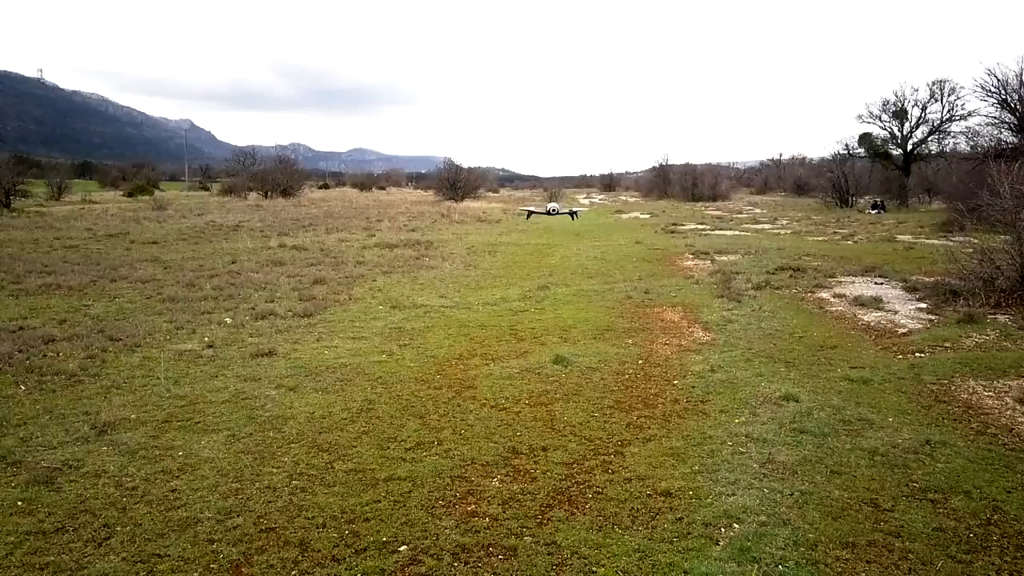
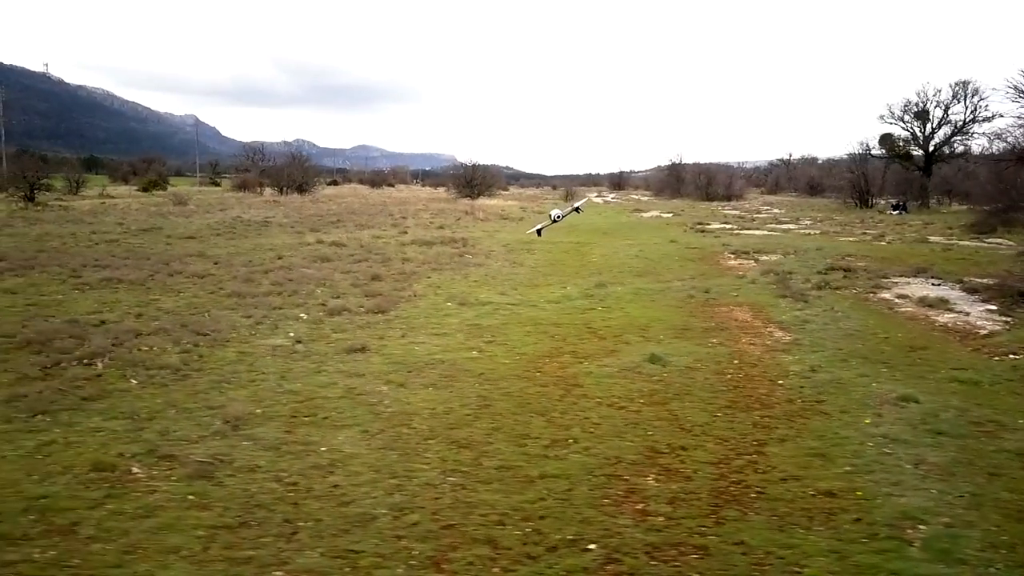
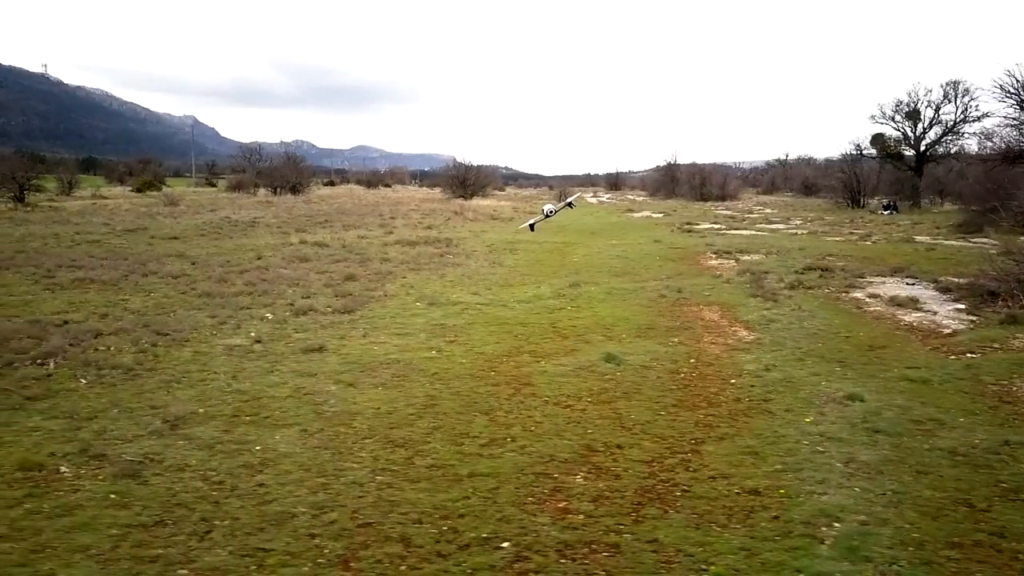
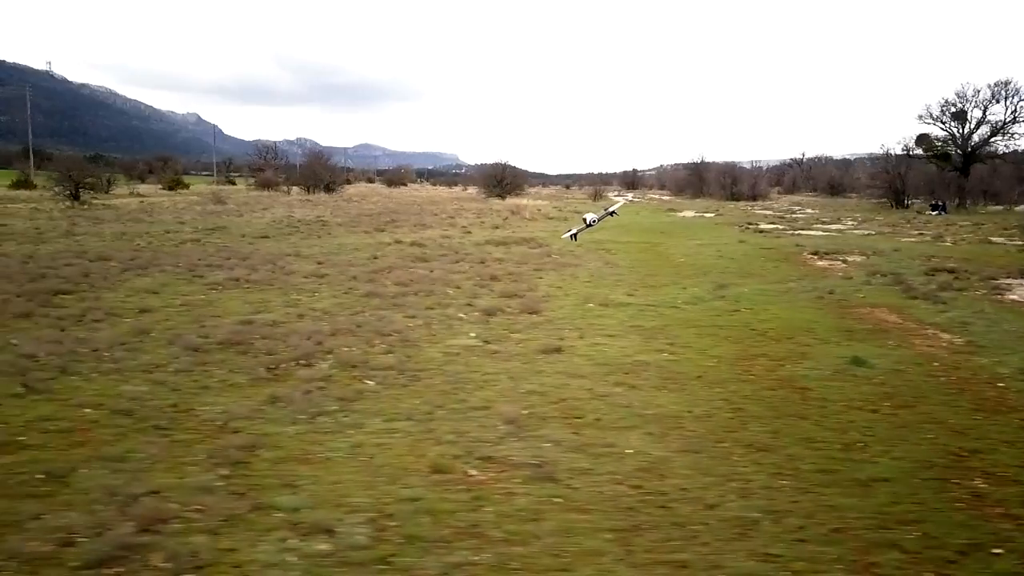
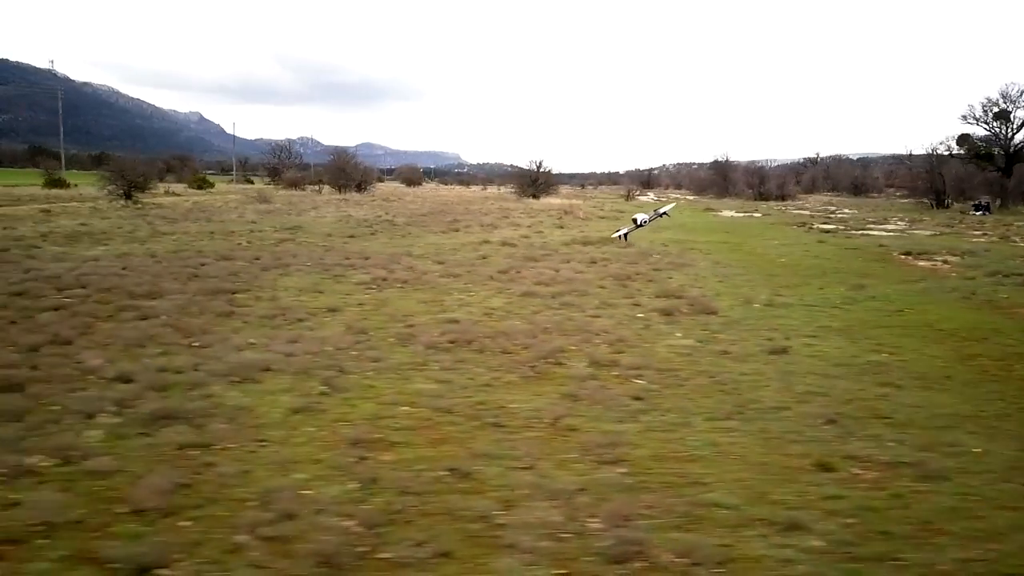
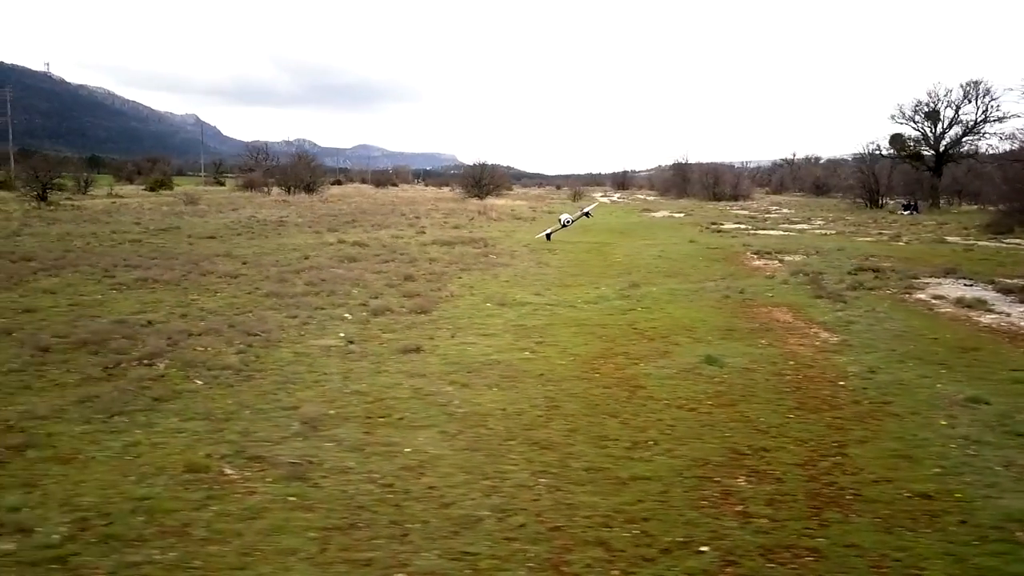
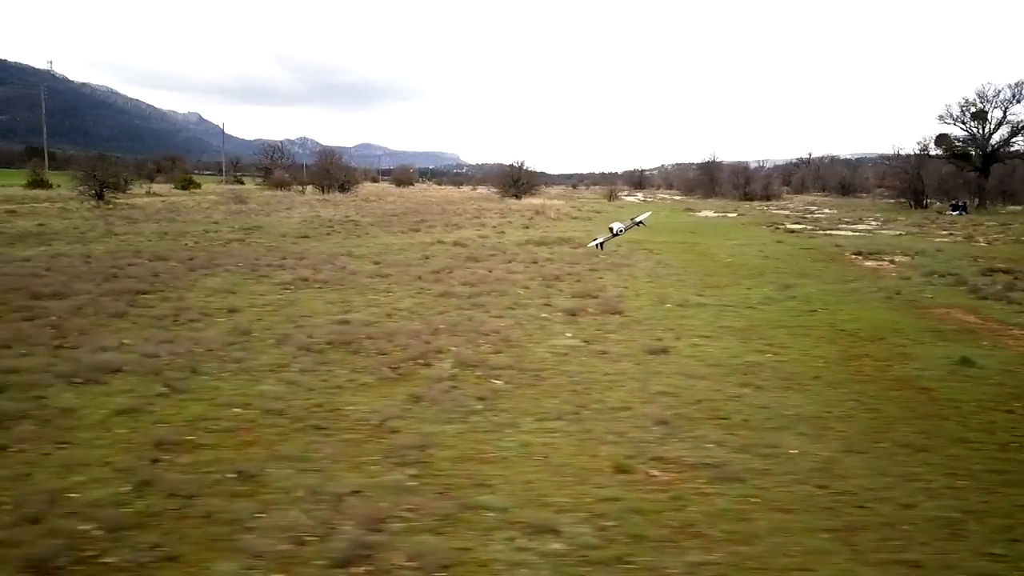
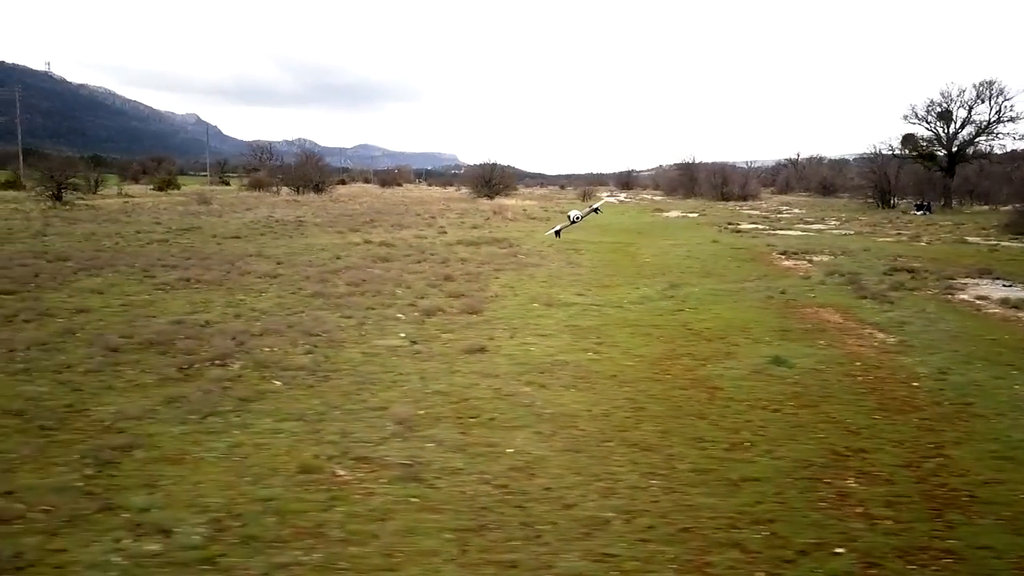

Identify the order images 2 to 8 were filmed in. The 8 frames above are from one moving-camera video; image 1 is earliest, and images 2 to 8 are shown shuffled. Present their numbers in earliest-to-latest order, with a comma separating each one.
3, 2, 6, 8, 4, 7, 5
